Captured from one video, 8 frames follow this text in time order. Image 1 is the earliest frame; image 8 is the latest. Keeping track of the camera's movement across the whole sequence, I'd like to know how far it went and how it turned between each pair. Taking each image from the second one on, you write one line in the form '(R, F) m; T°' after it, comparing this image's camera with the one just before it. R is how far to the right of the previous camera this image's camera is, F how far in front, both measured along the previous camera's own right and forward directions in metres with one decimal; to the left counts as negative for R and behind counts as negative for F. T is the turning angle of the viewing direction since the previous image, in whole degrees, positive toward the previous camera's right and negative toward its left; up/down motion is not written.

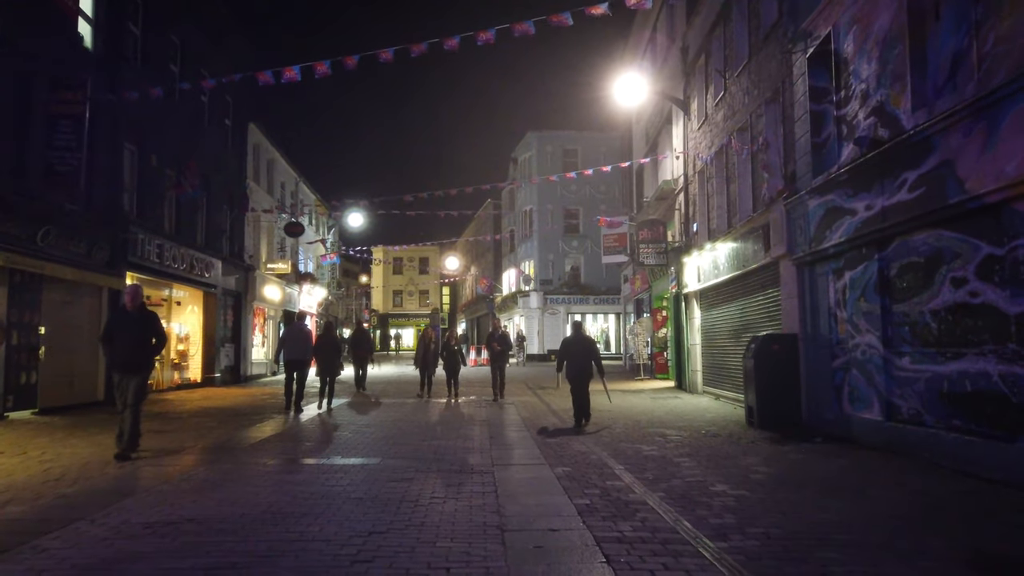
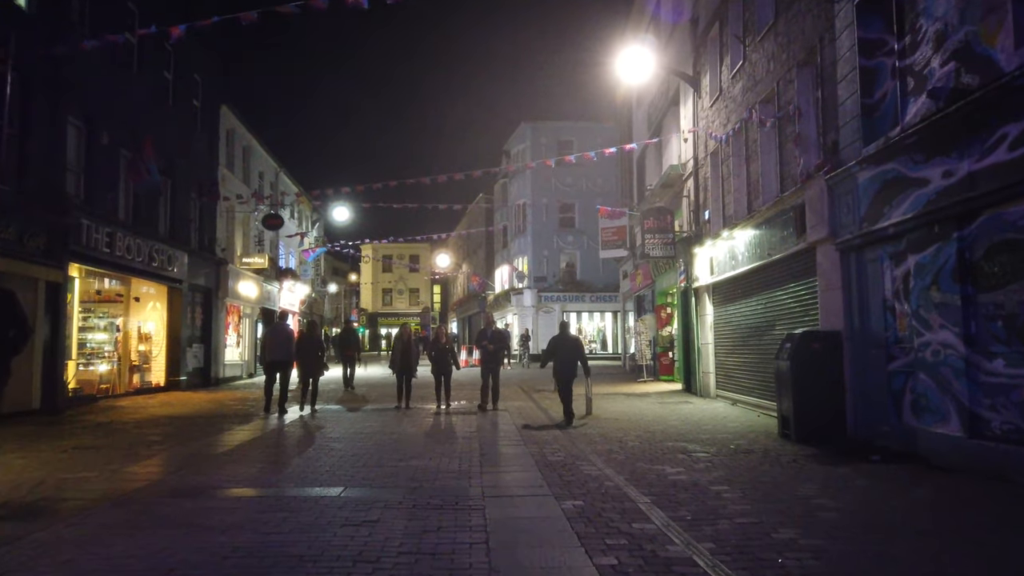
(0.0, +1.7) m; +1°
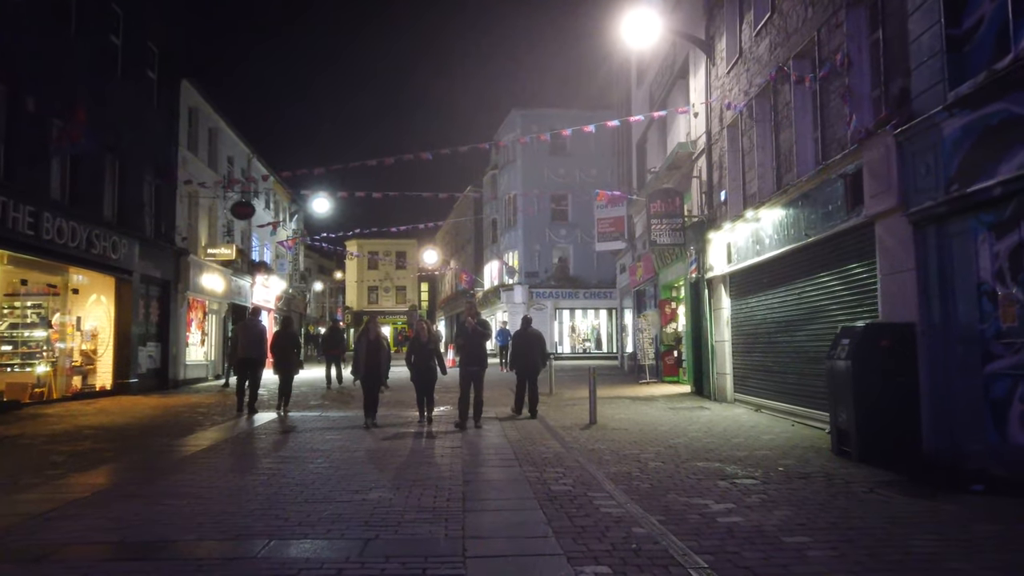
(0.0, +2.0) m; +1°
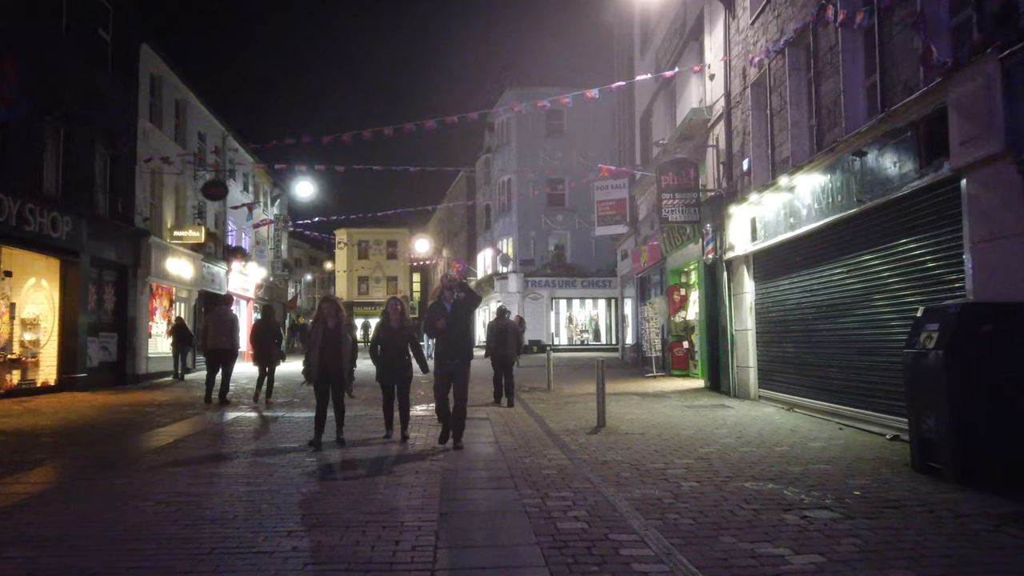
(0.0, +1.8) m; 0°
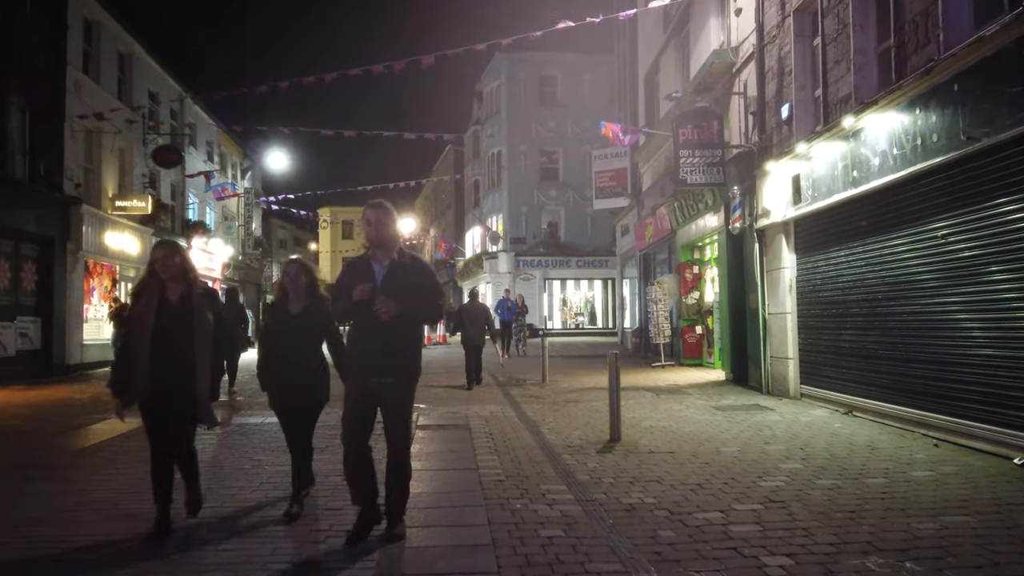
(+0.1, +2.4) m; +1°
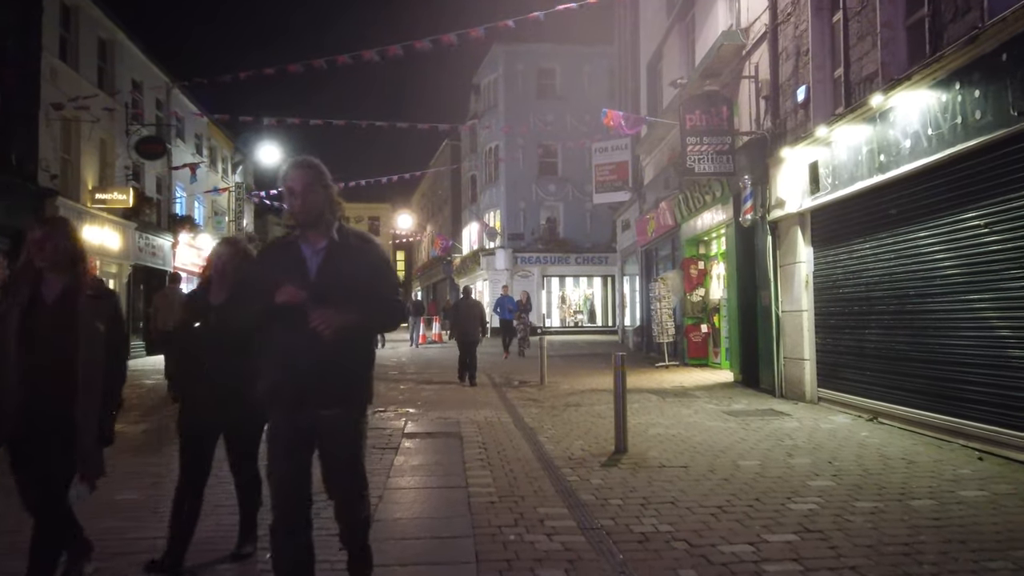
(0.0, +0.7) m; 0°
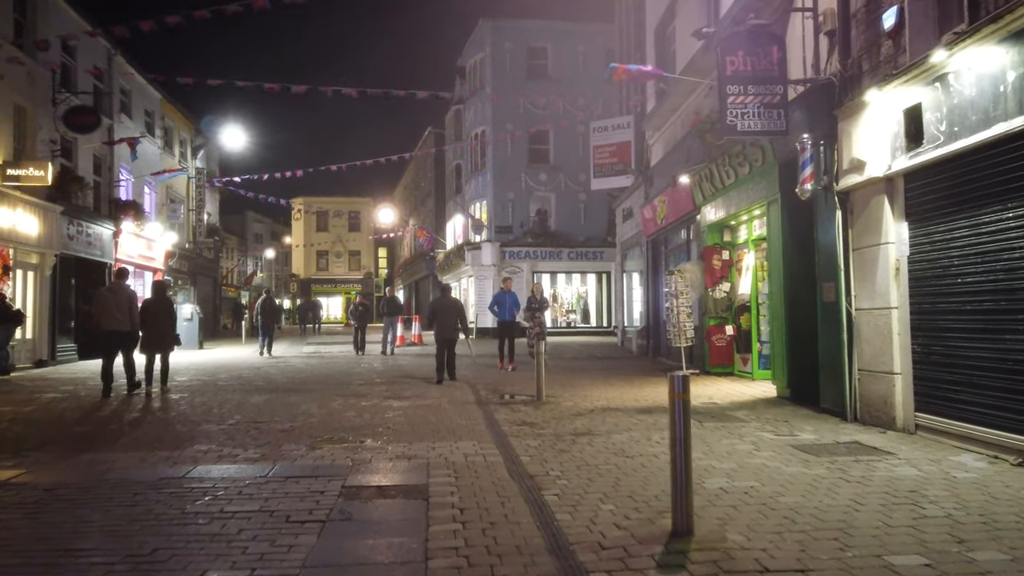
(0.0, +2.5) m; +1°
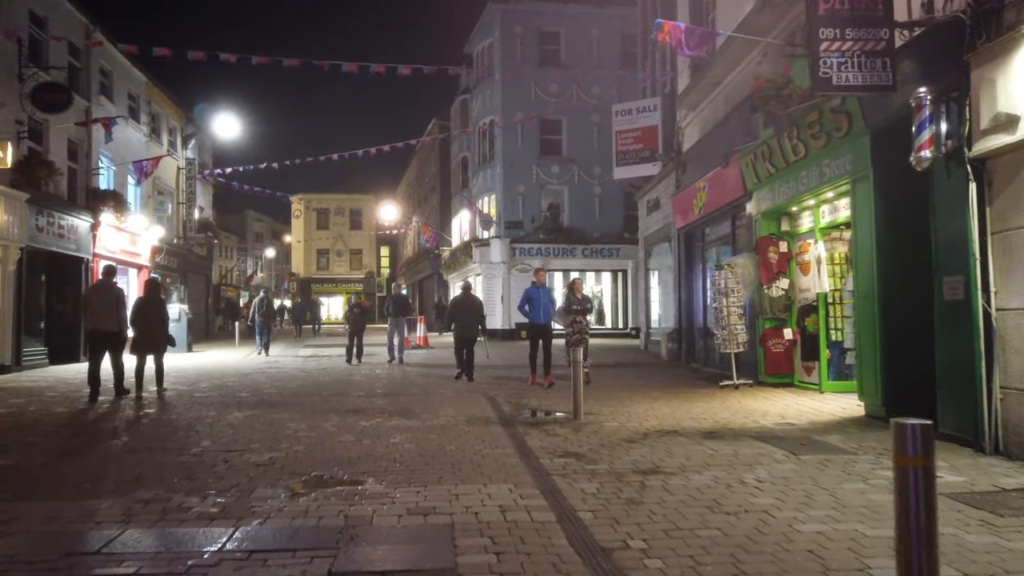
(-0.3, +1.8) m; 0°
